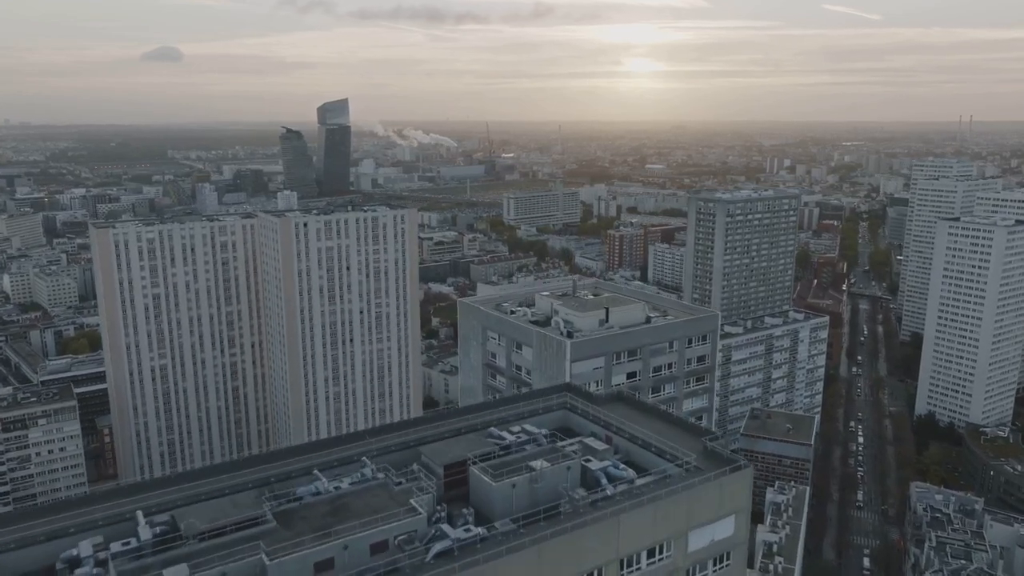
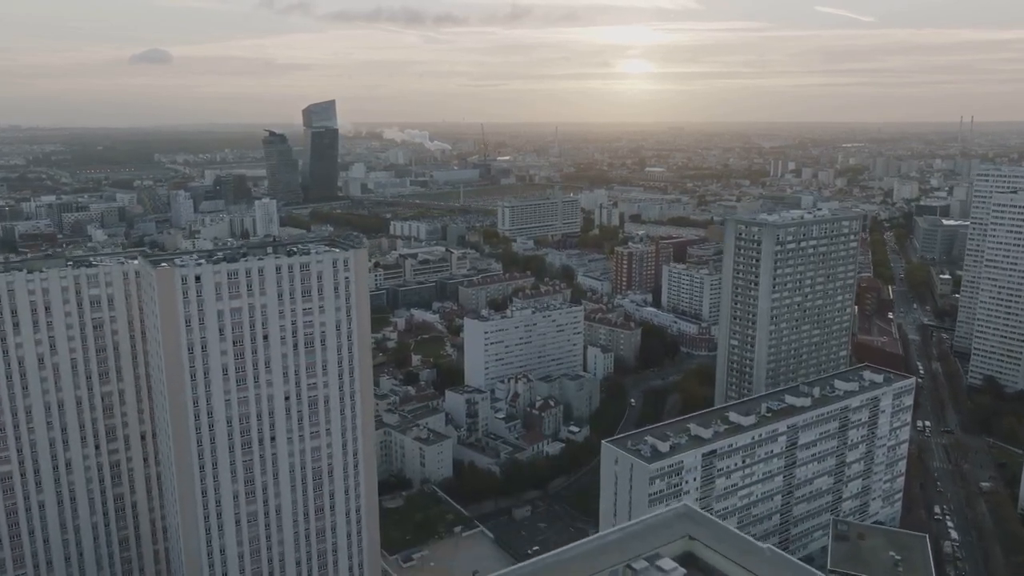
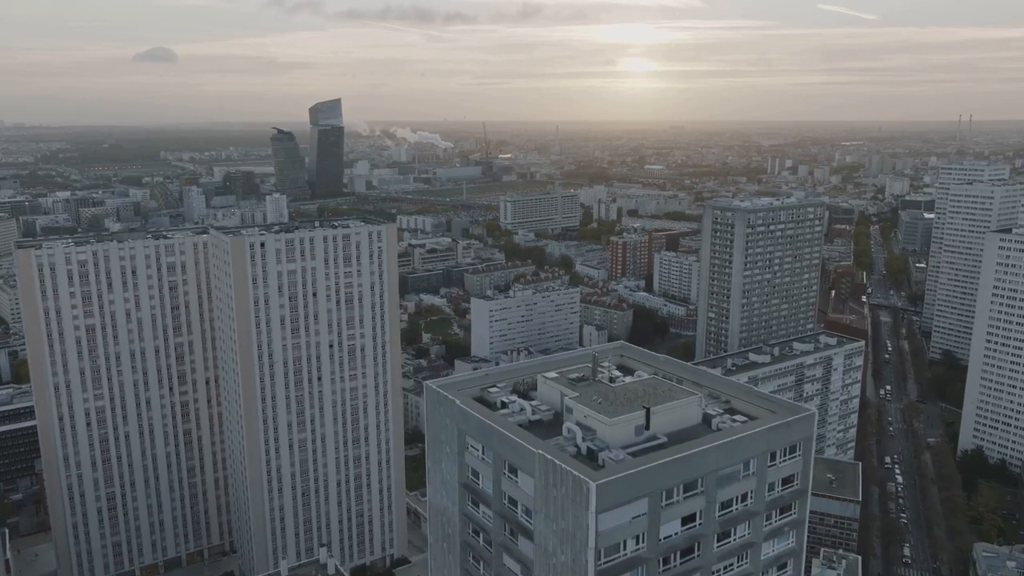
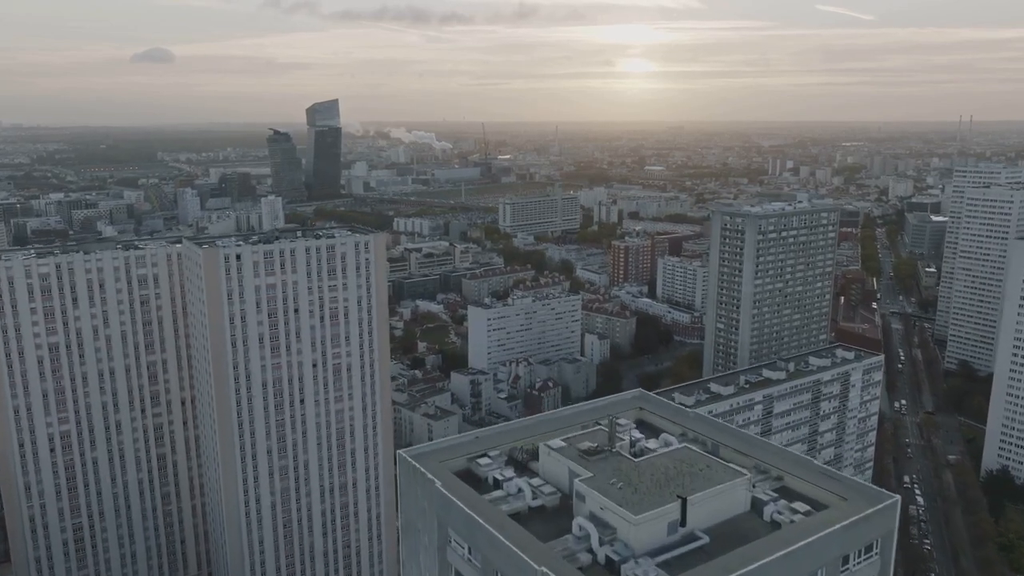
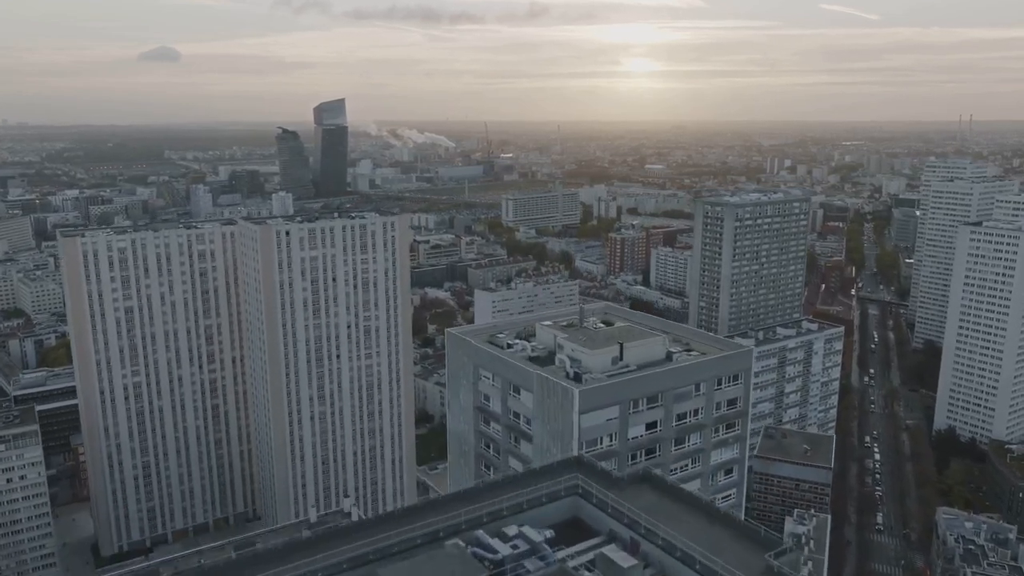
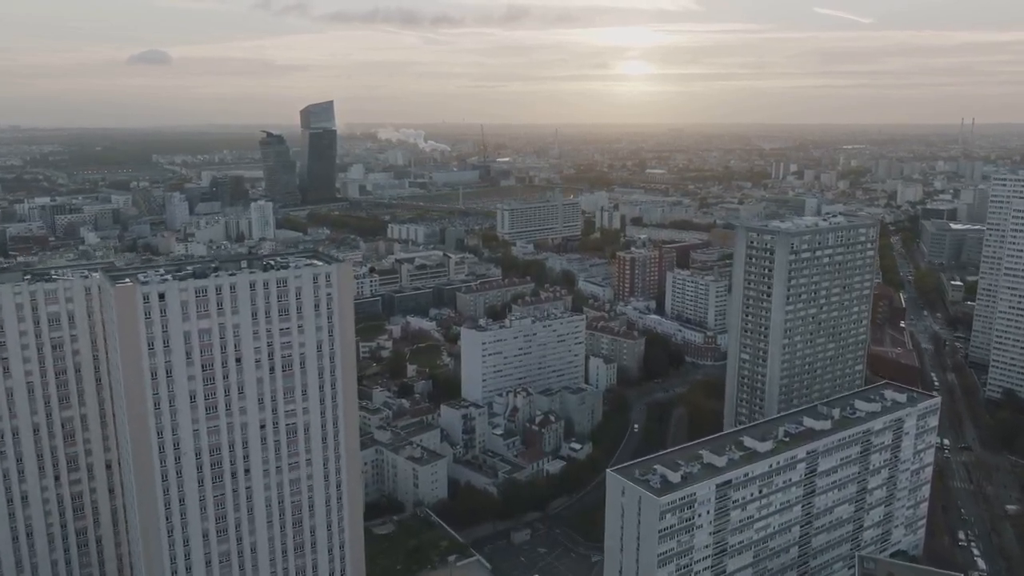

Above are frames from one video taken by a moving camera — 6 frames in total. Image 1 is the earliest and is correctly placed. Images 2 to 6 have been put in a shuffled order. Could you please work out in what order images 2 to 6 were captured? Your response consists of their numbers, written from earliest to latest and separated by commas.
5, 3, 4, 2, 6
